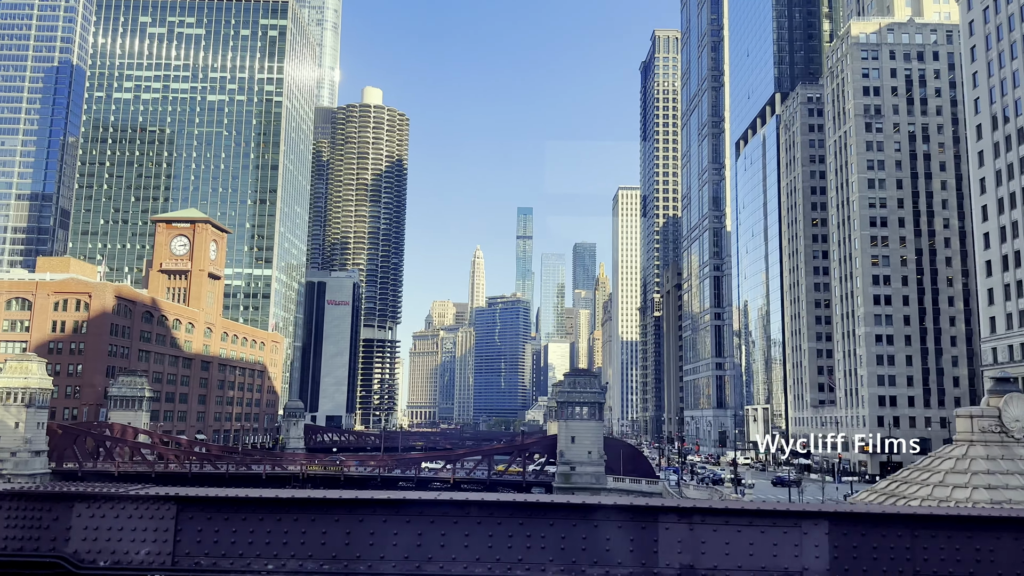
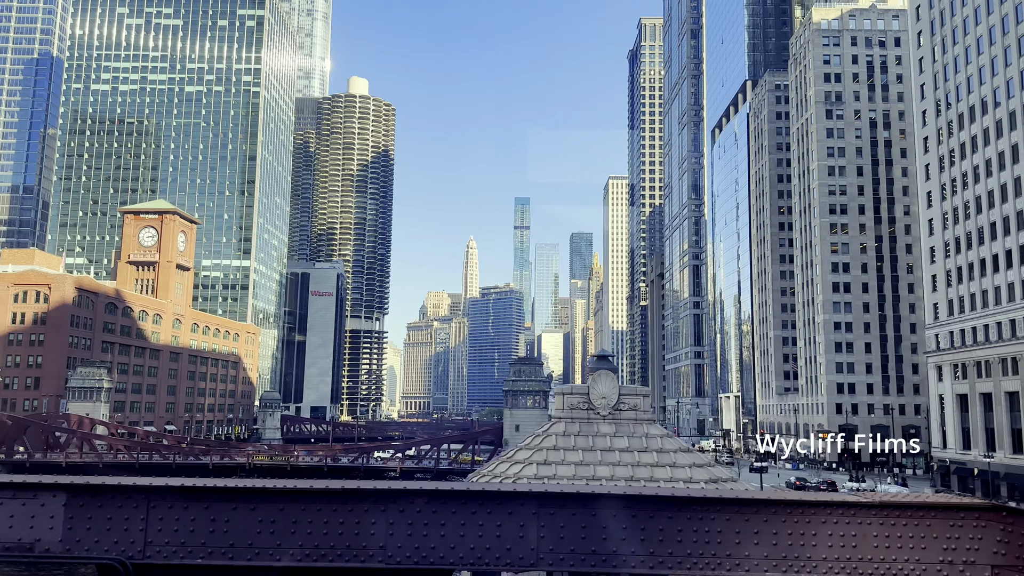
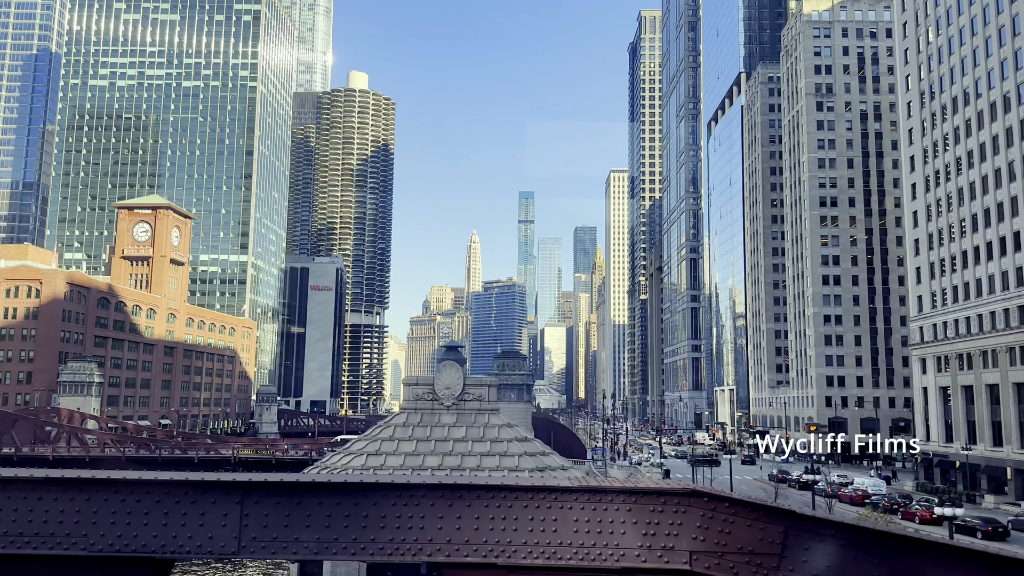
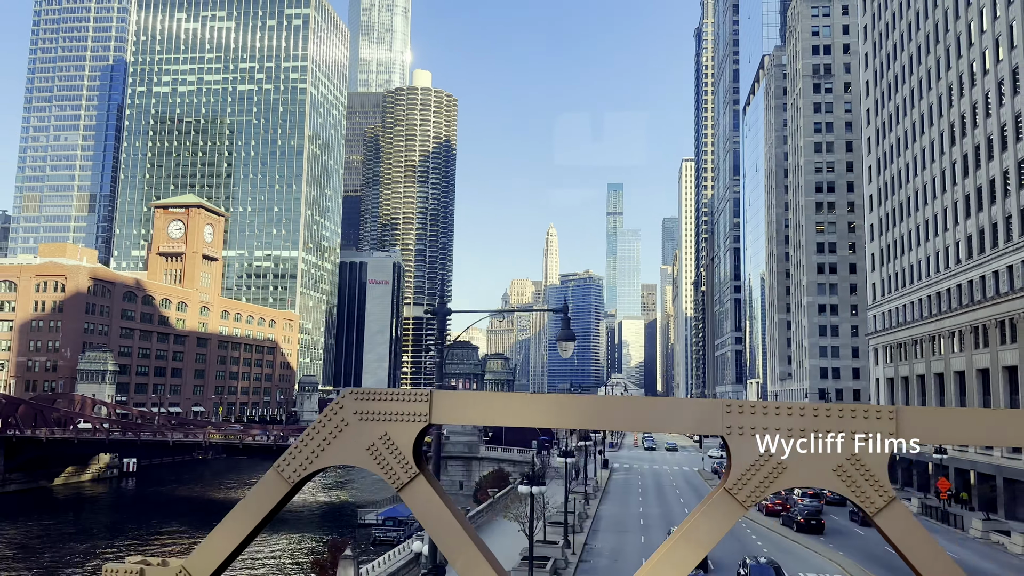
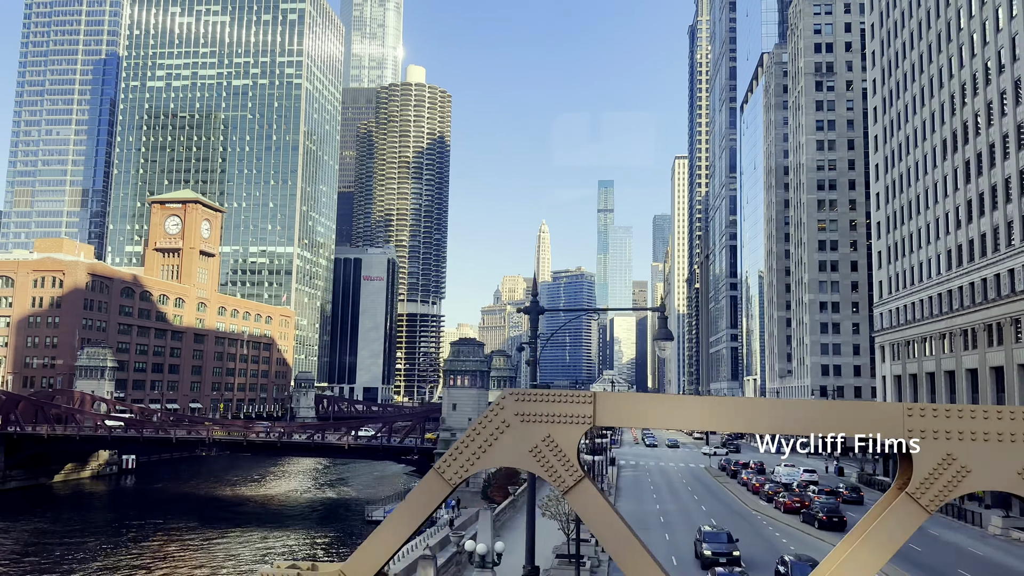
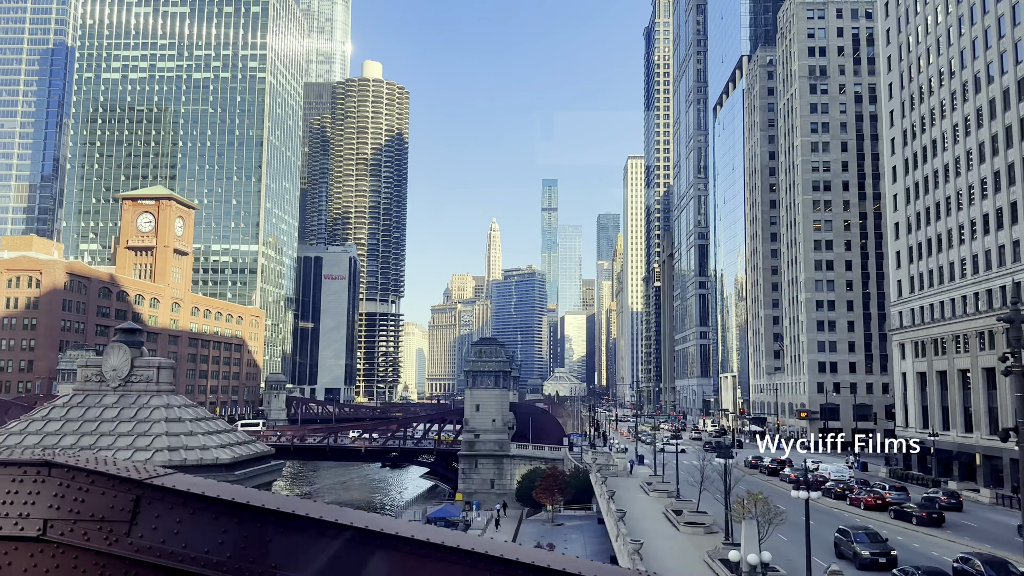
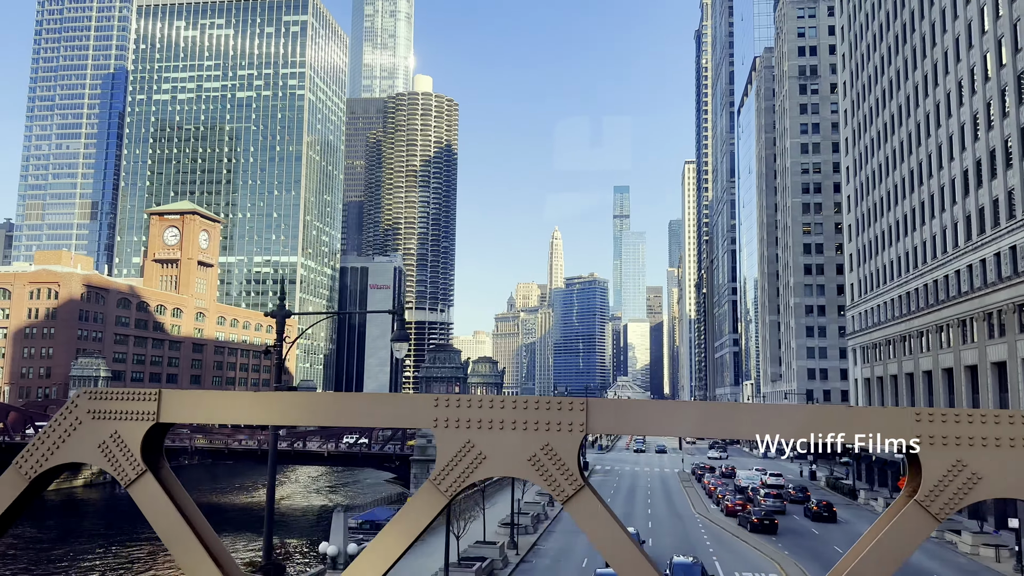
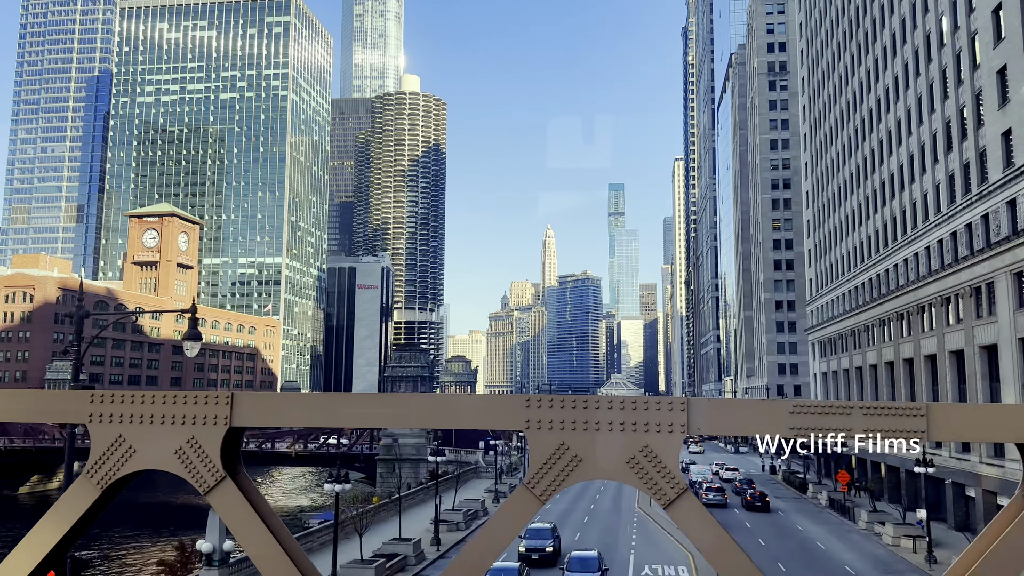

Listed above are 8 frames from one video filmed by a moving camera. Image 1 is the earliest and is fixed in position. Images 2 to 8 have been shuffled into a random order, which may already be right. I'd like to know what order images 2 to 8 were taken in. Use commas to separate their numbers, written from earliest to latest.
2, 3, 6, 5, 4, 7, 8
